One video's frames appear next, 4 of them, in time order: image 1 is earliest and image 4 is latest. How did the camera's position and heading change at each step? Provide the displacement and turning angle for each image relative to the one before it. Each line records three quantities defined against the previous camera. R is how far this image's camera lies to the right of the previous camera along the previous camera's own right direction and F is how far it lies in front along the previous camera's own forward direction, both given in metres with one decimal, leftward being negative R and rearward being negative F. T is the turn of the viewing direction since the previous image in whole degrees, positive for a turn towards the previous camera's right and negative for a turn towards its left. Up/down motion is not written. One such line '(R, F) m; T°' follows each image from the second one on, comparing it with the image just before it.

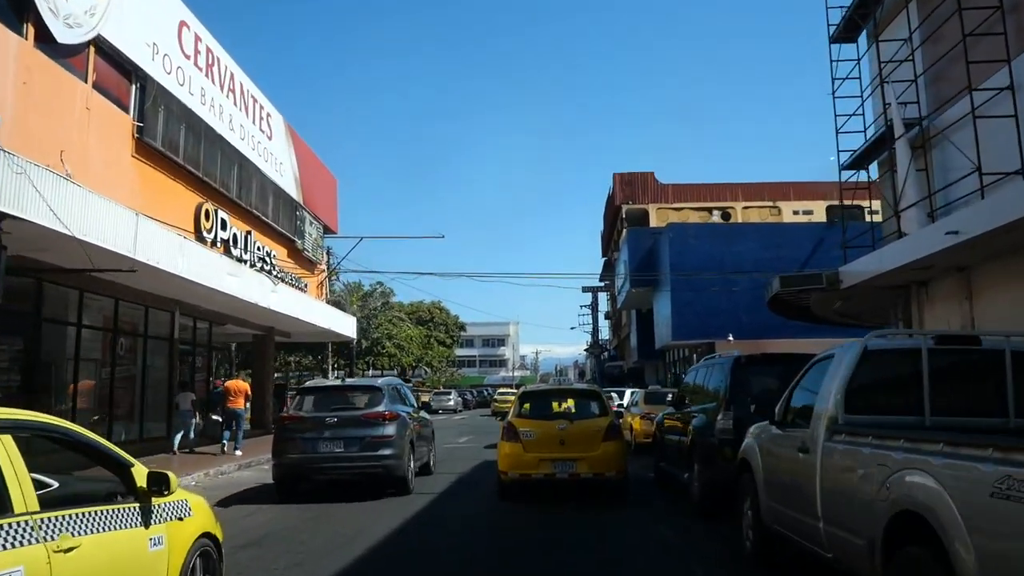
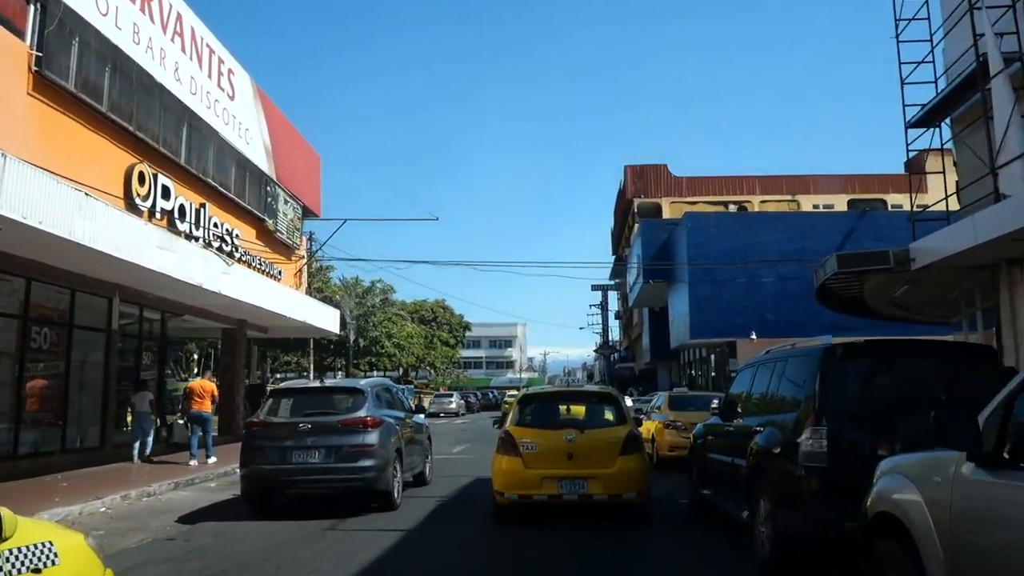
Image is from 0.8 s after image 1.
(+0.2, +3.3) m; -1°
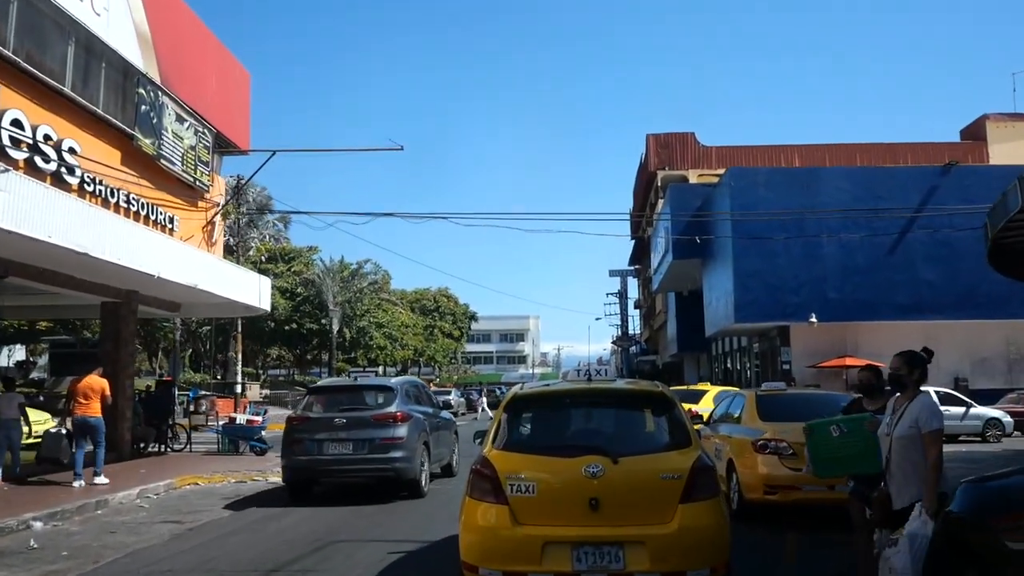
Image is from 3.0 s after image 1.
(+0.4, +7.3) m; -1°
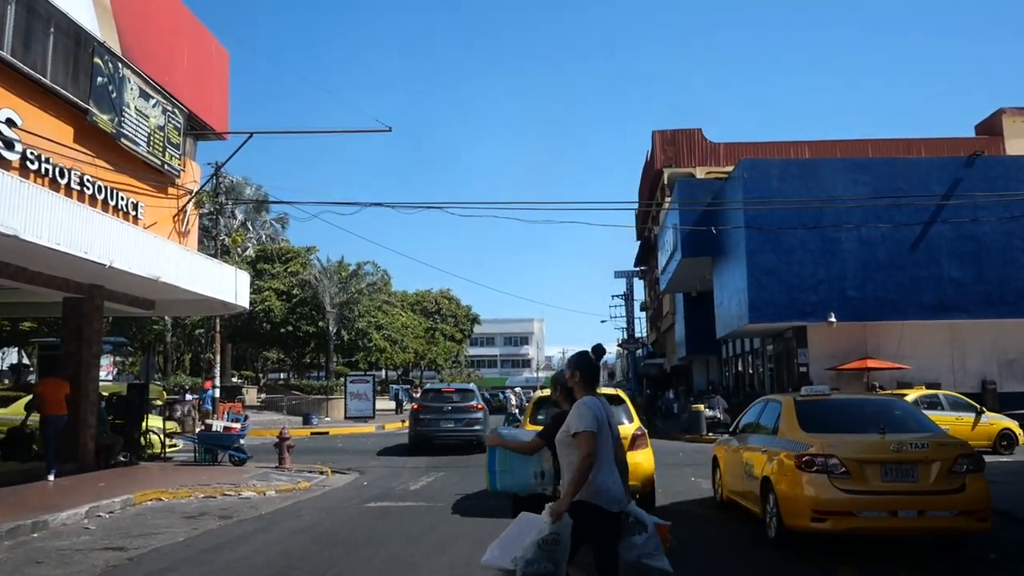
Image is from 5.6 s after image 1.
(+0.1, +1.6) m; 0°
